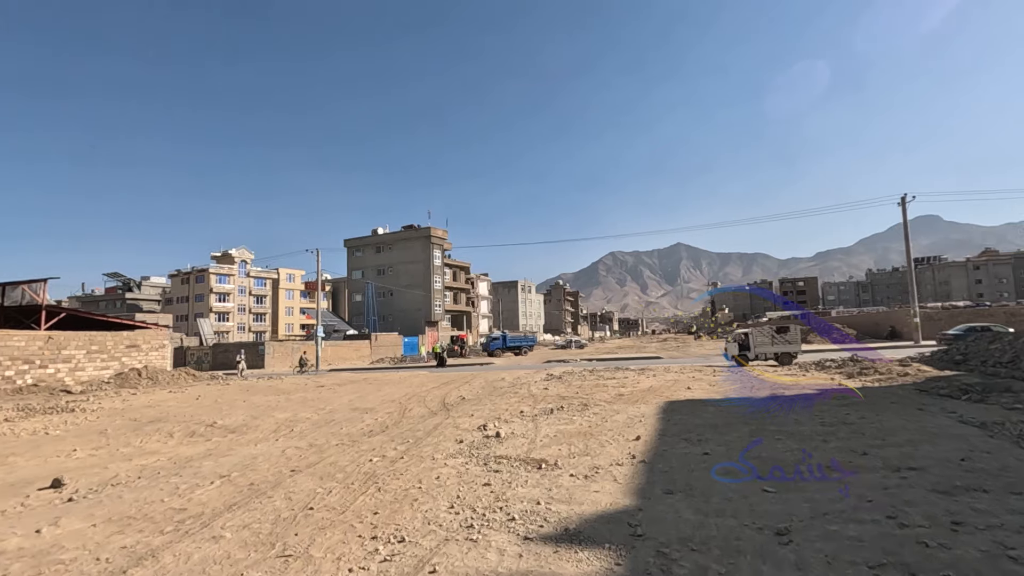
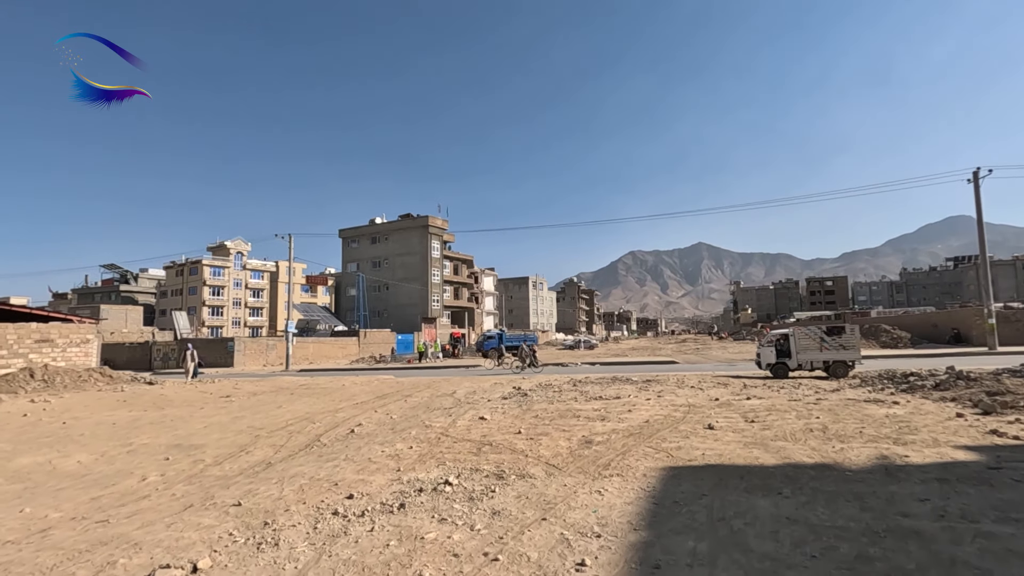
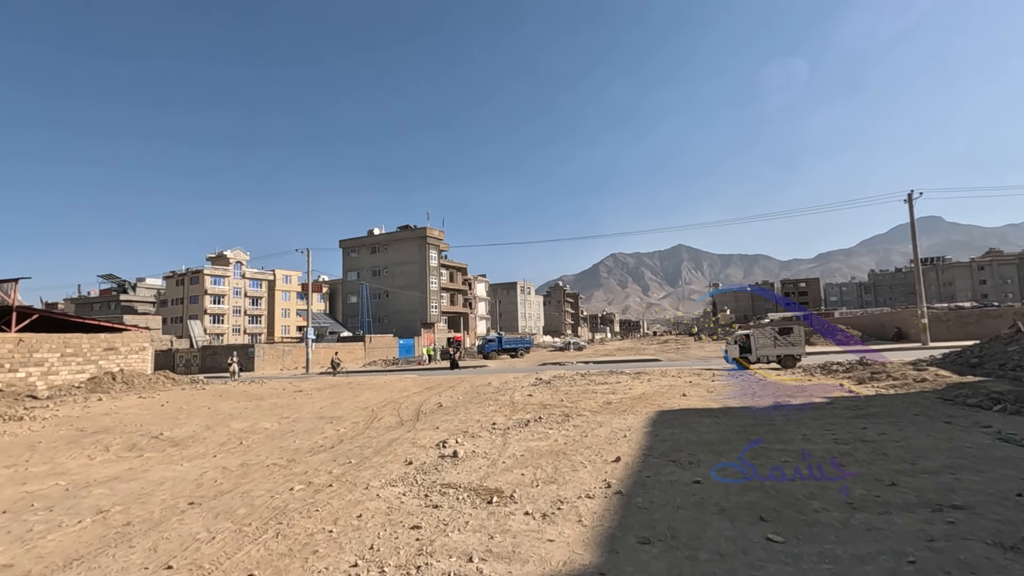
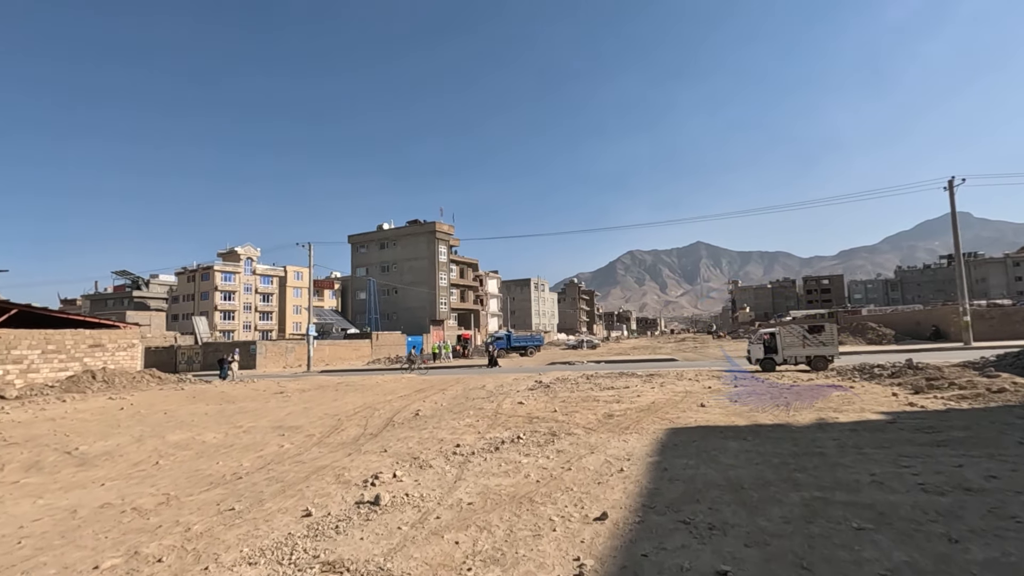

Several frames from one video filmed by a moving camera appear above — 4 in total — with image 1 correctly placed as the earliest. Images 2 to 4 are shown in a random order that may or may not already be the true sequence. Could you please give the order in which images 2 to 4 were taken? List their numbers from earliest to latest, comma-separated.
3, 4, 2
